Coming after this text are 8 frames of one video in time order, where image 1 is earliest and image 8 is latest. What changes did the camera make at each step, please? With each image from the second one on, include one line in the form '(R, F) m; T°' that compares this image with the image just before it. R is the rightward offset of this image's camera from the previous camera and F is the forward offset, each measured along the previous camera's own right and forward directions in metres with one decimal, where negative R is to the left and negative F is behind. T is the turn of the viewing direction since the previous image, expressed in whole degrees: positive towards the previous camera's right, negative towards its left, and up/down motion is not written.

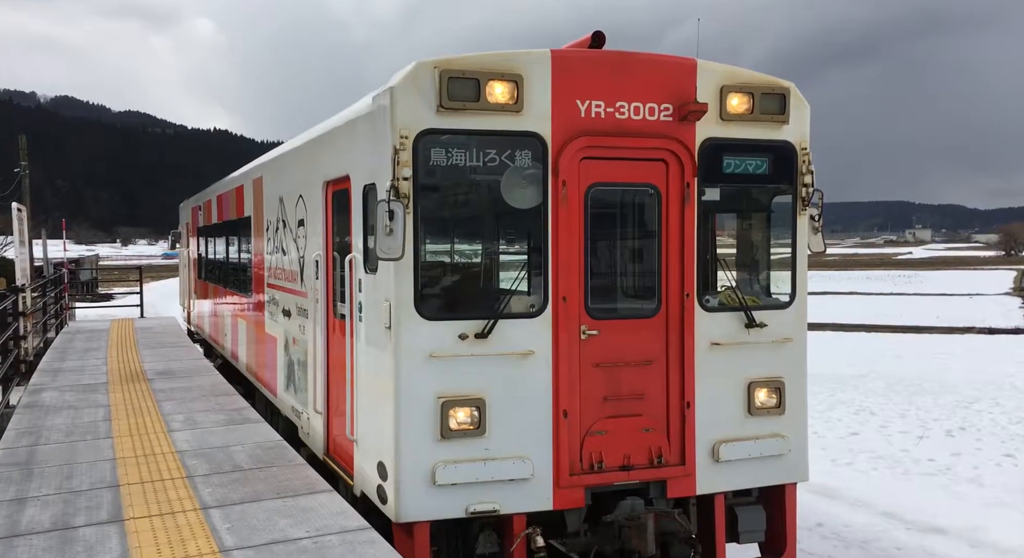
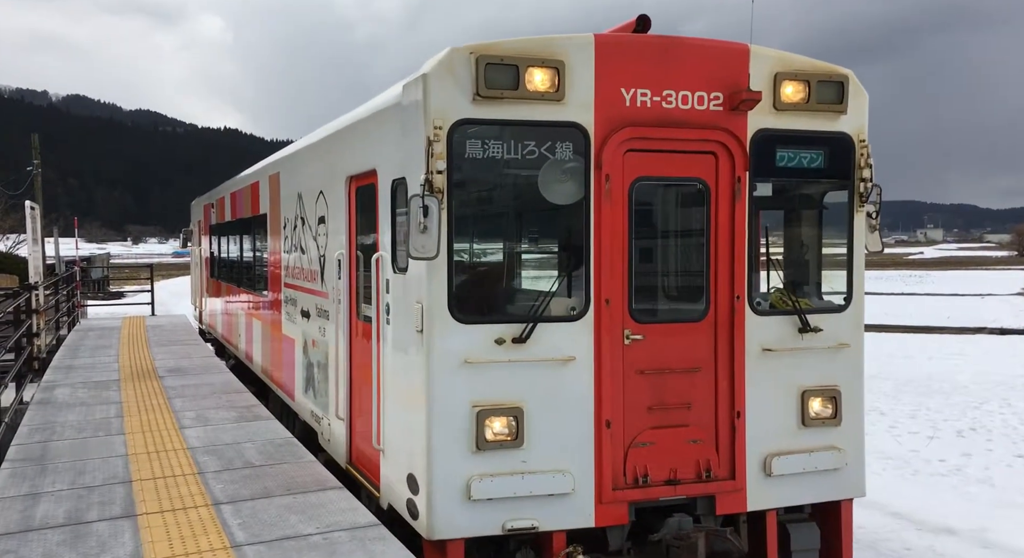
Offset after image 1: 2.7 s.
(-0.1, +0.3) m; -1°
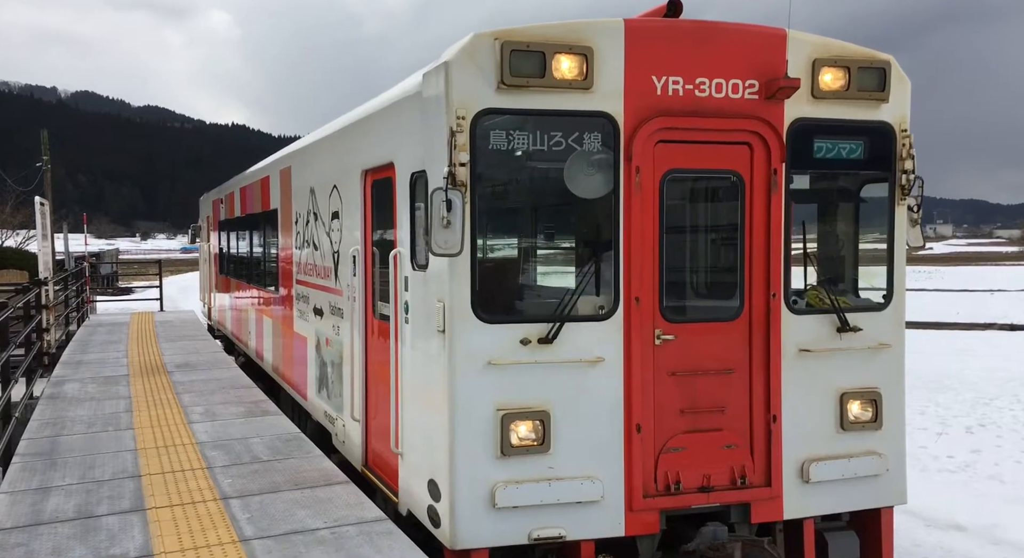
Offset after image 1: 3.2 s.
(-0.1, +0.2) m; 0°
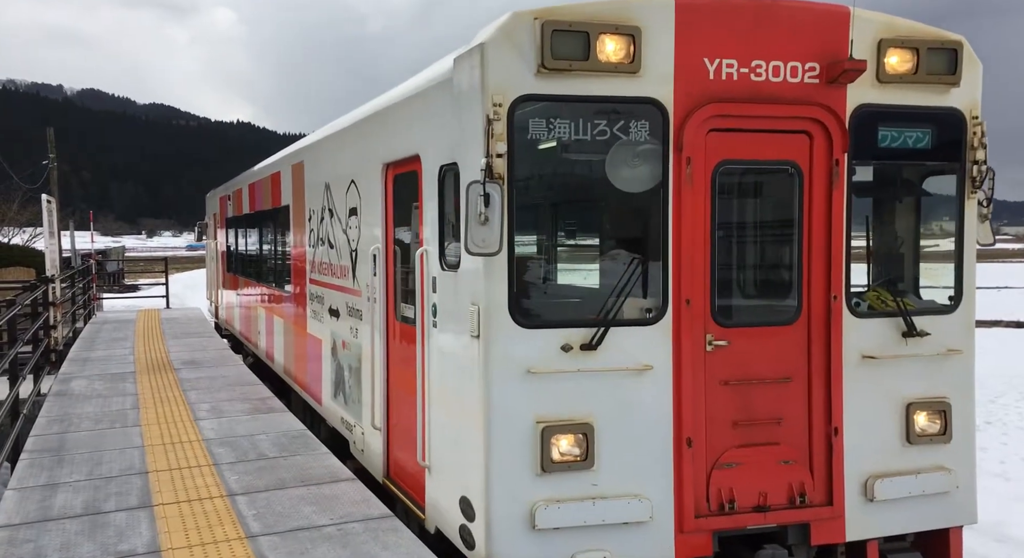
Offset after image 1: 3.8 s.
(-0.1, +0.3) m; 0°
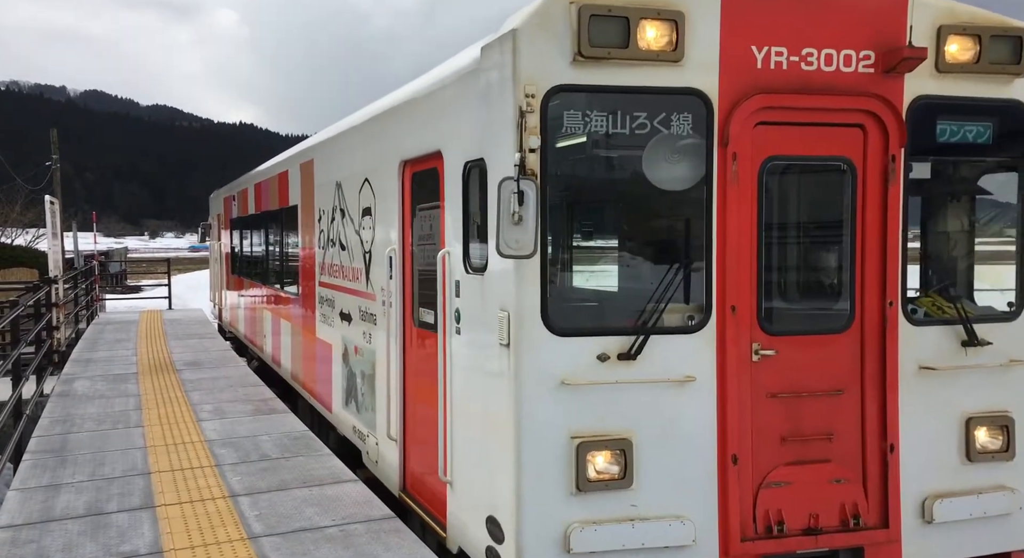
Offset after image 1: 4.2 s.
(-0.1, +0.3) m; 0°
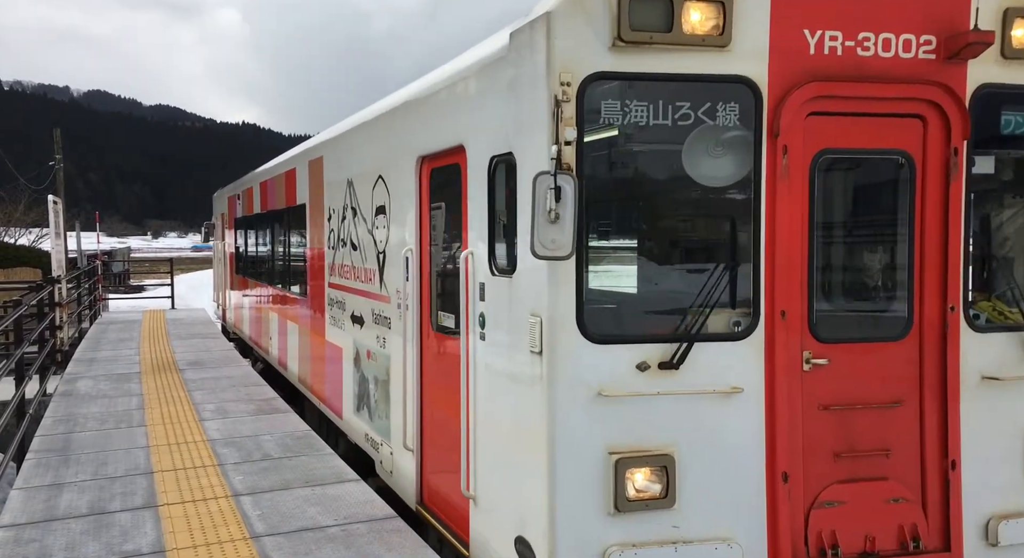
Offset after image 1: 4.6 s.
(-0.1, +0.3) m; 0°
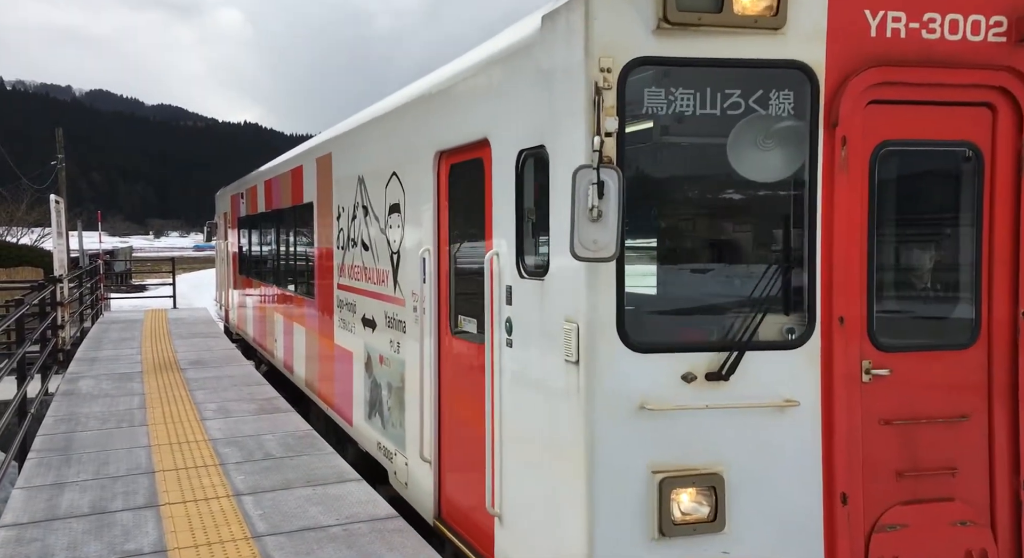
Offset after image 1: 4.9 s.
(-0.1, +0.3) m; 0°
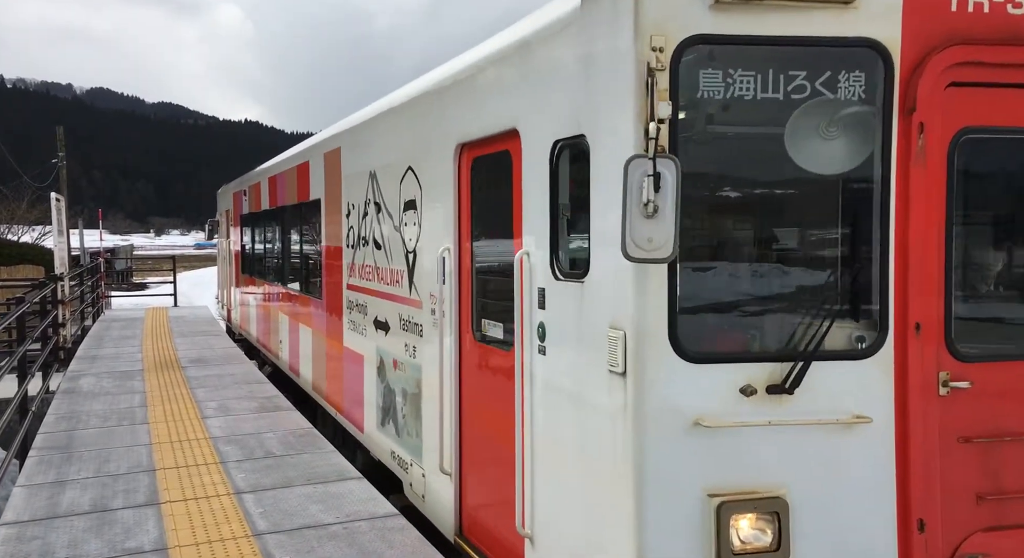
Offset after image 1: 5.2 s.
(-0.1, +0.3) m; 0°
